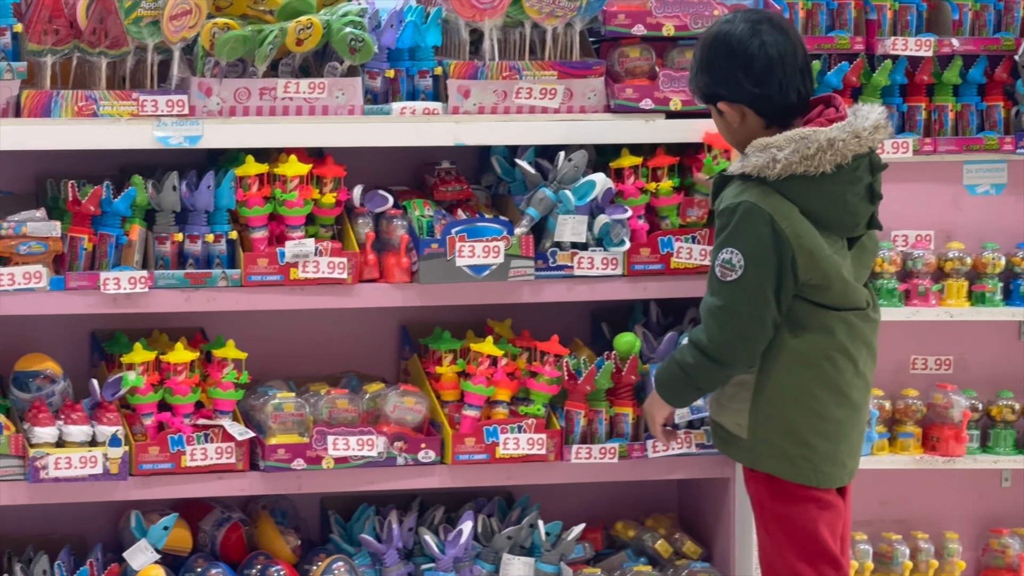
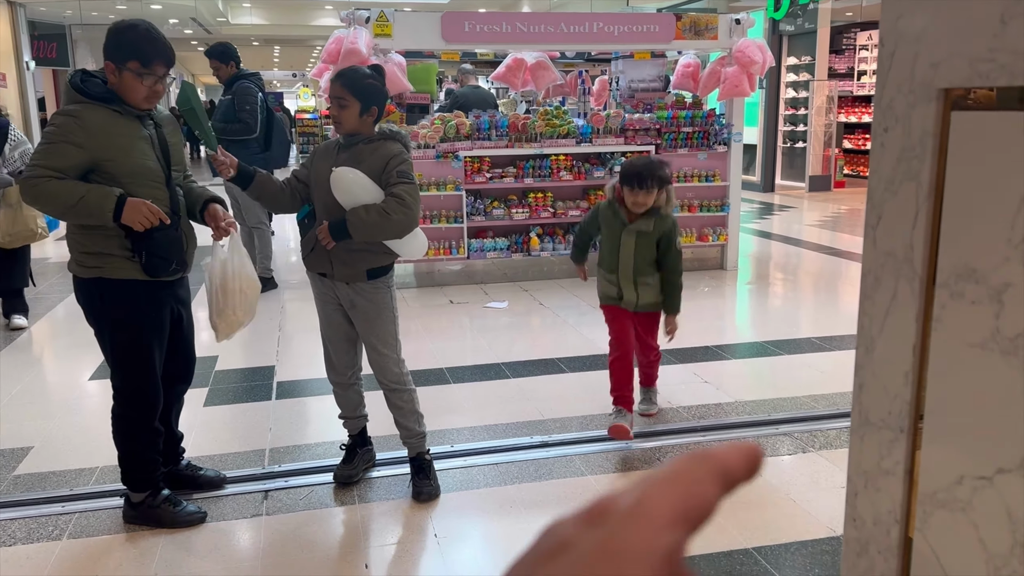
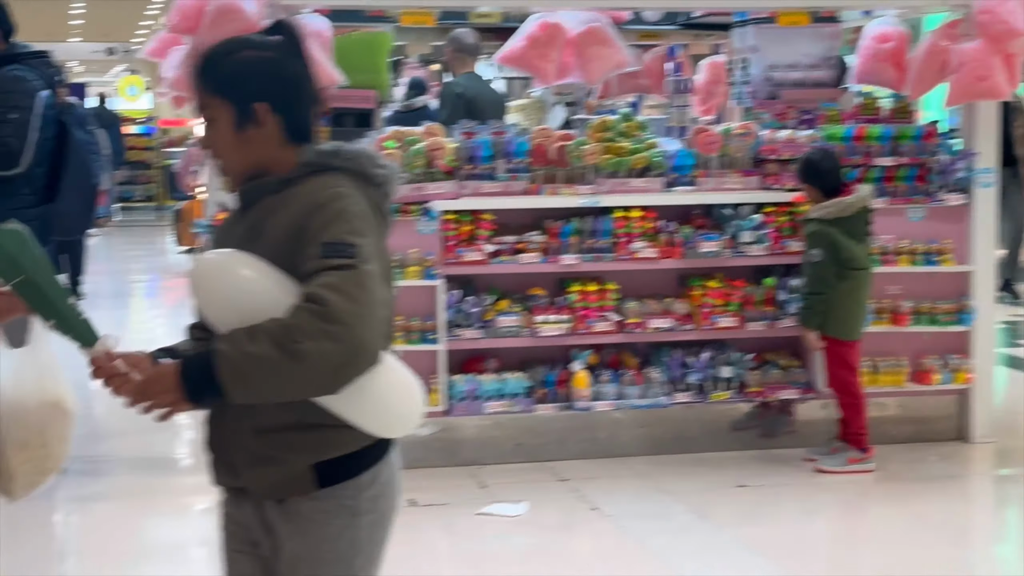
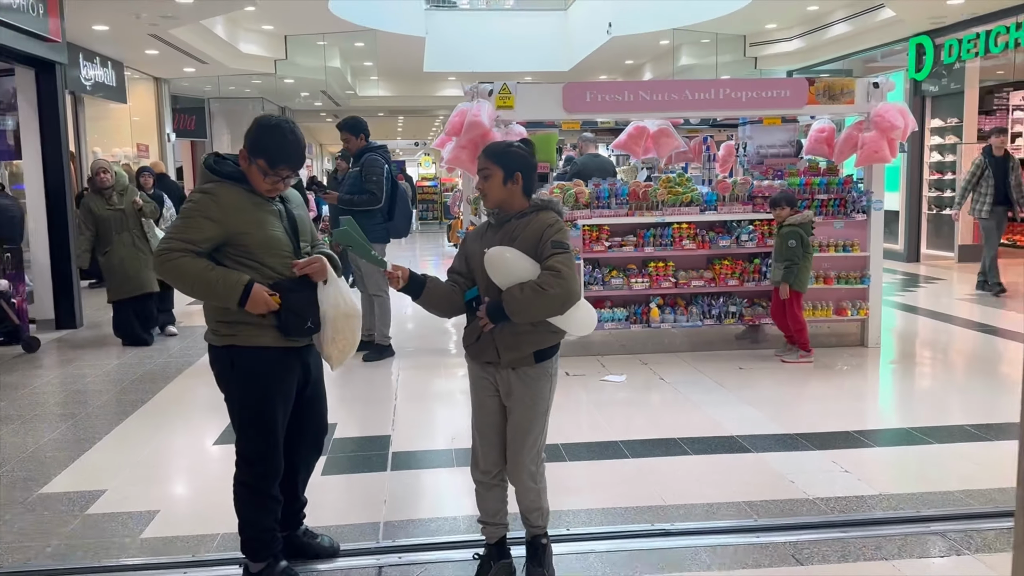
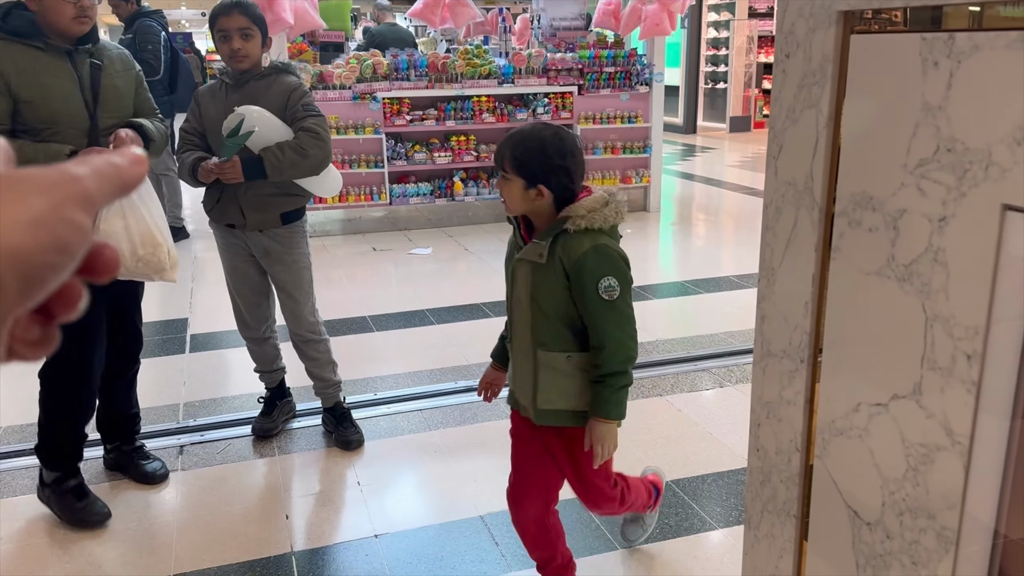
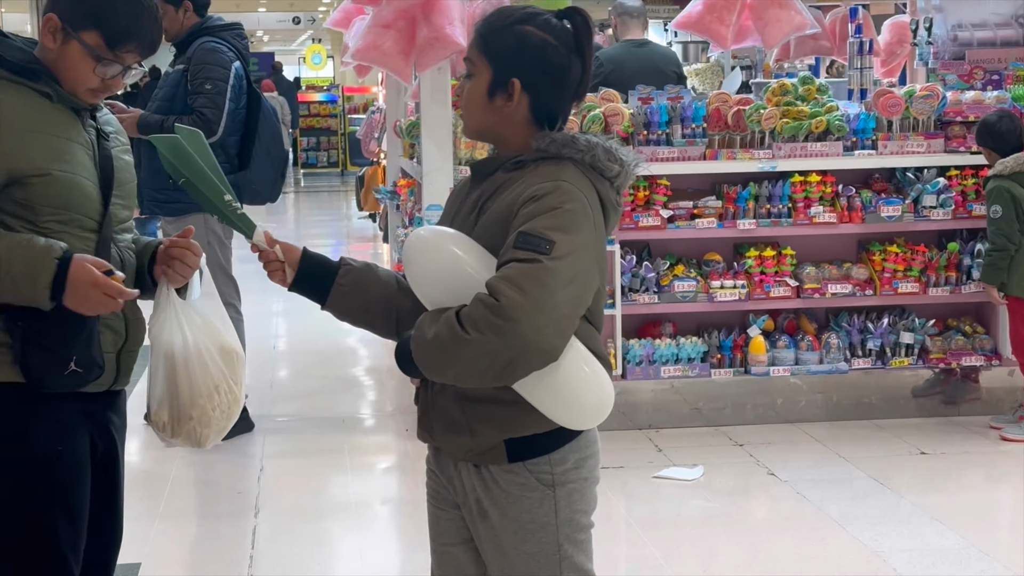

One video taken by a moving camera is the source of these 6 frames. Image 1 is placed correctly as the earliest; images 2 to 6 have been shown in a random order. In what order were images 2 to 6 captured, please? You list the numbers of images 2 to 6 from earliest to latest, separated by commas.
3, 6, 4, 2, 5
